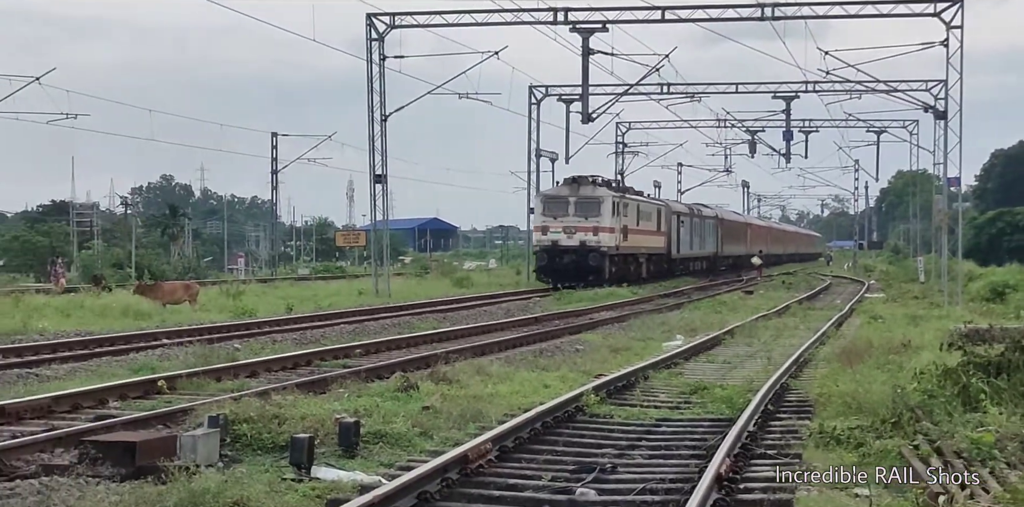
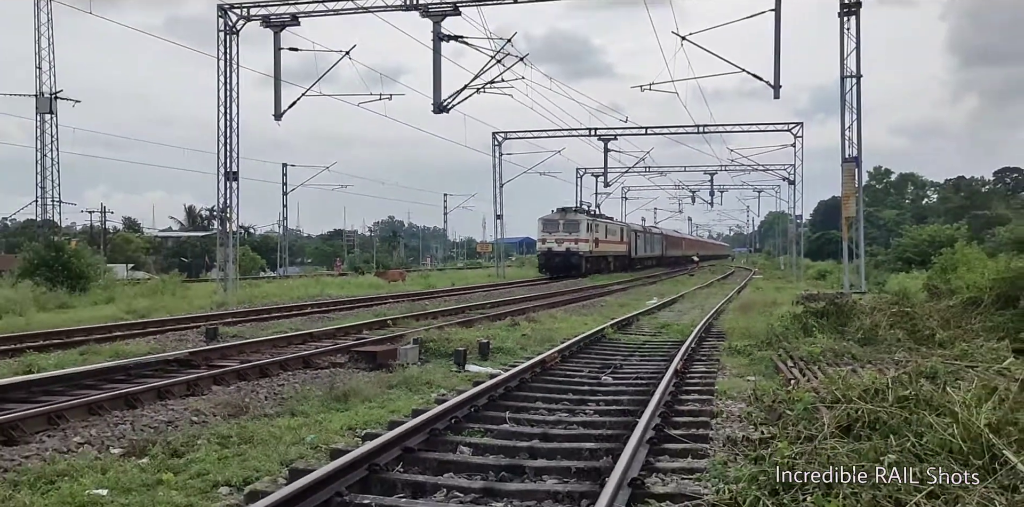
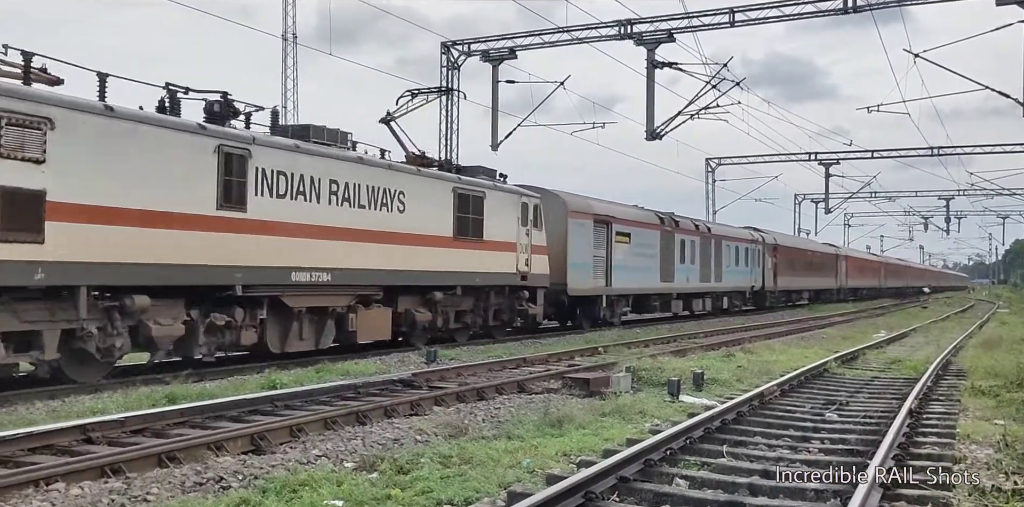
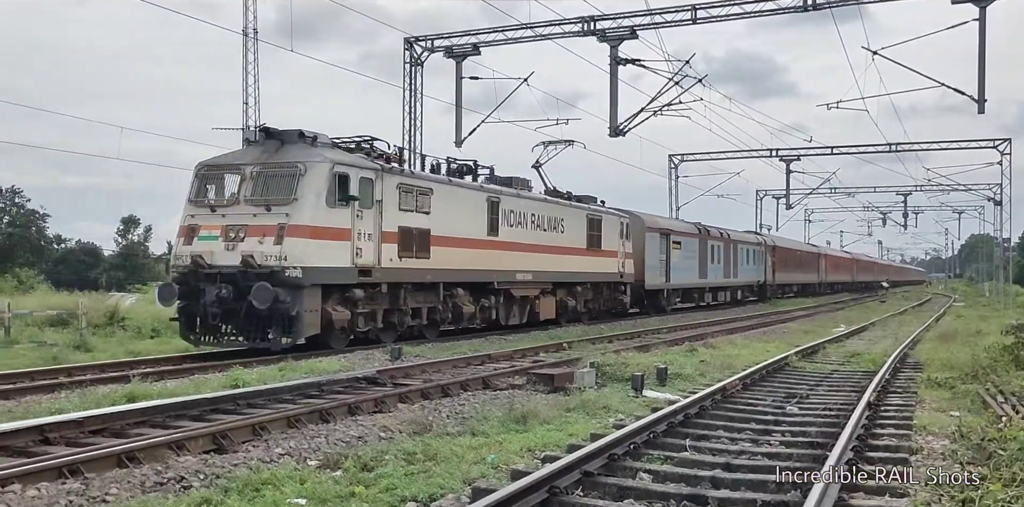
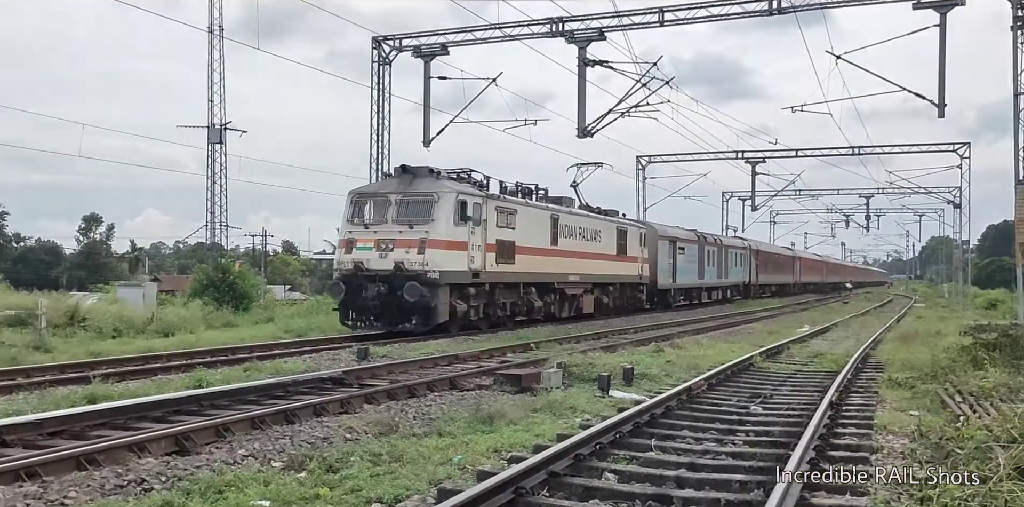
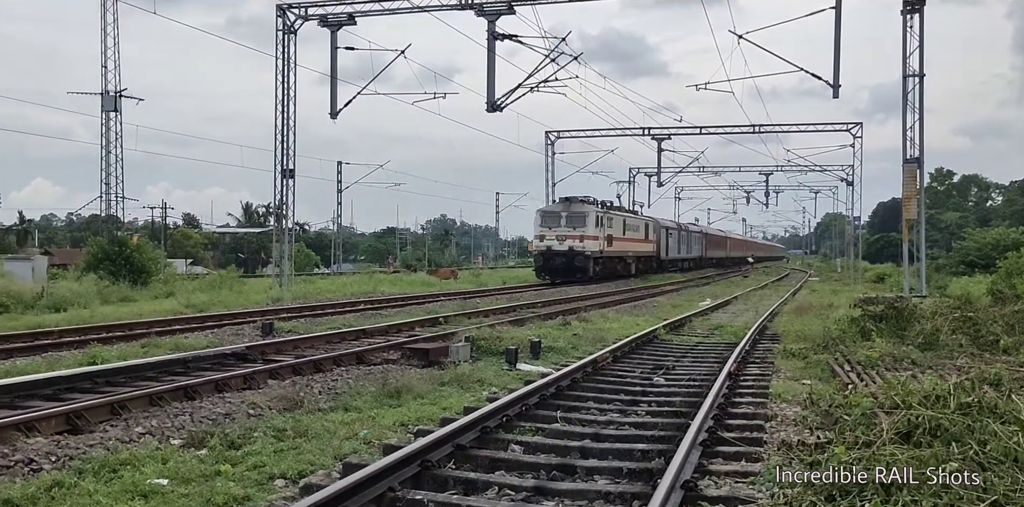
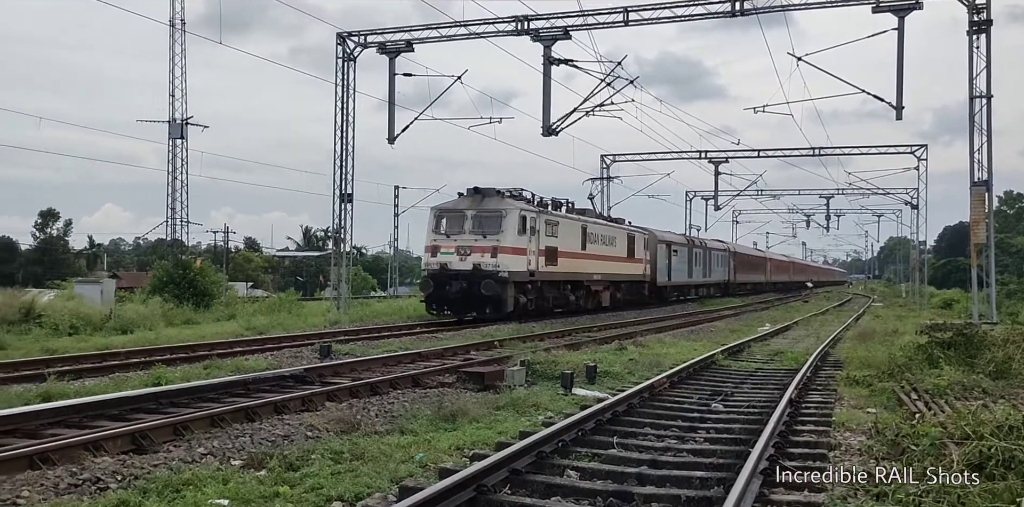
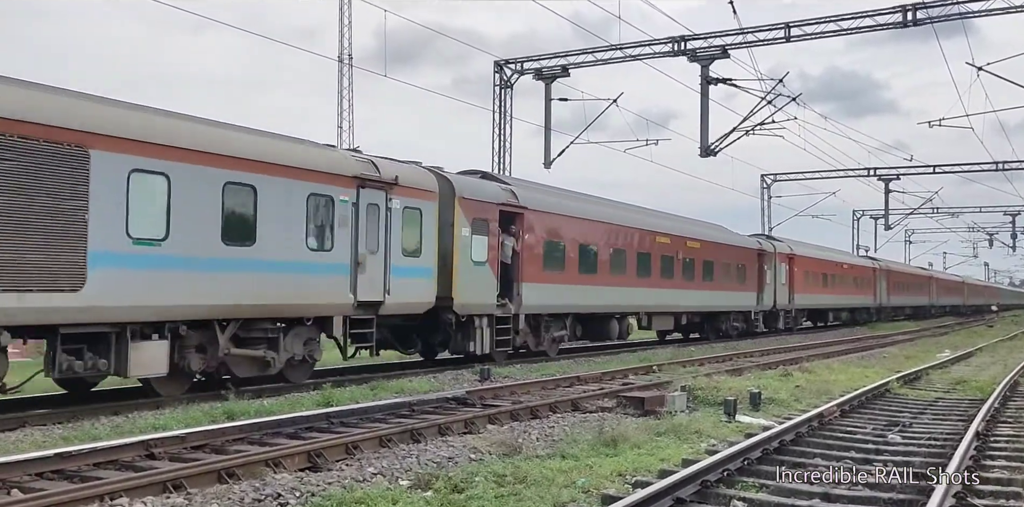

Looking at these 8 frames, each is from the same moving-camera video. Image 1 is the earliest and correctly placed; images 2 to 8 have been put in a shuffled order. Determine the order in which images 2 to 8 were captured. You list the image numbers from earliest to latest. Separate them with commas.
2, 6, 7, 5, 4, 3, 8
